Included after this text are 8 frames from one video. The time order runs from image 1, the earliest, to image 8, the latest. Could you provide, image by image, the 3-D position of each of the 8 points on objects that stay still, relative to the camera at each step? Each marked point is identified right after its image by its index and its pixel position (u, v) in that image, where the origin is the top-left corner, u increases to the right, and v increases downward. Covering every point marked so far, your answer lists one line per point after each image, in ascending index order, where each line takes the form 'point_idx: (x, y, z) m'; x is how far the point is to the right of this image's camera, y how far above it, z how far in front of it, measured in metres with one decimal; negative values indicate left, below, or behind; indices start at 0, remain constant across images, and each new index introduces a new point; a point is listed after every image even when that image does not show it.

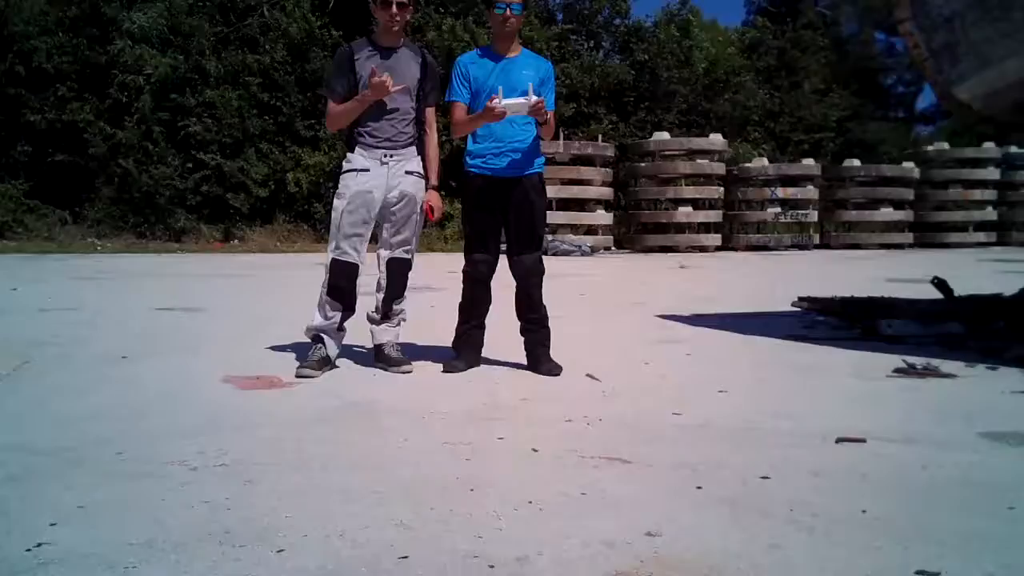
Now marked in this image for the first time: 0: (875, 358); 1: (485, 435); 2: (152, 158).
0: (+1.1, -0.2, +2.8) m
1: (-0.1, -0.3, +1.9) m
2: (-5.2, +1.9, +13.6) m
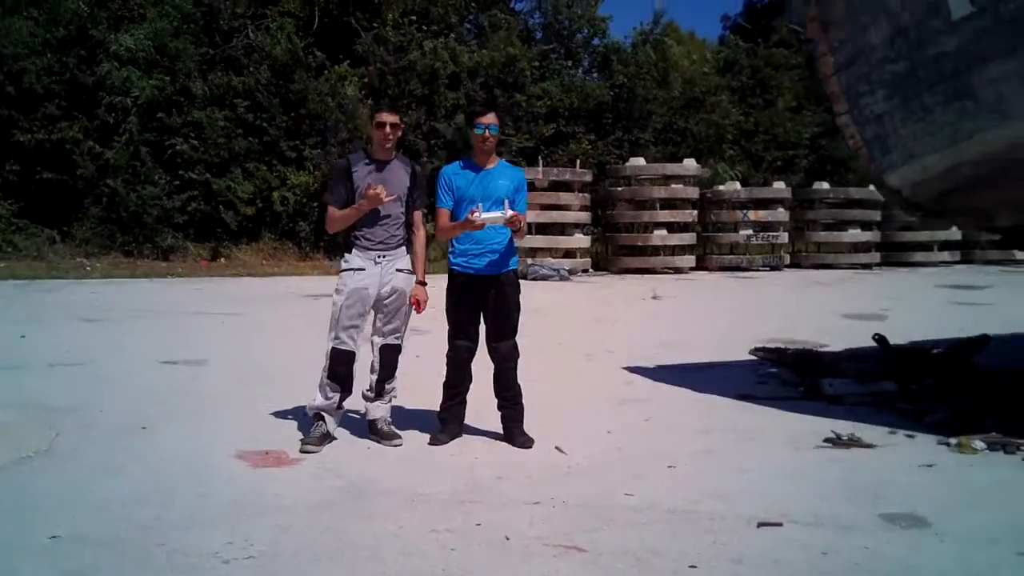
0: (+1.0, -0.5, +3.2) m
1: (-0.1, -0.5, +2.2) m
2: (-5.4, +1.6, +13.8) m
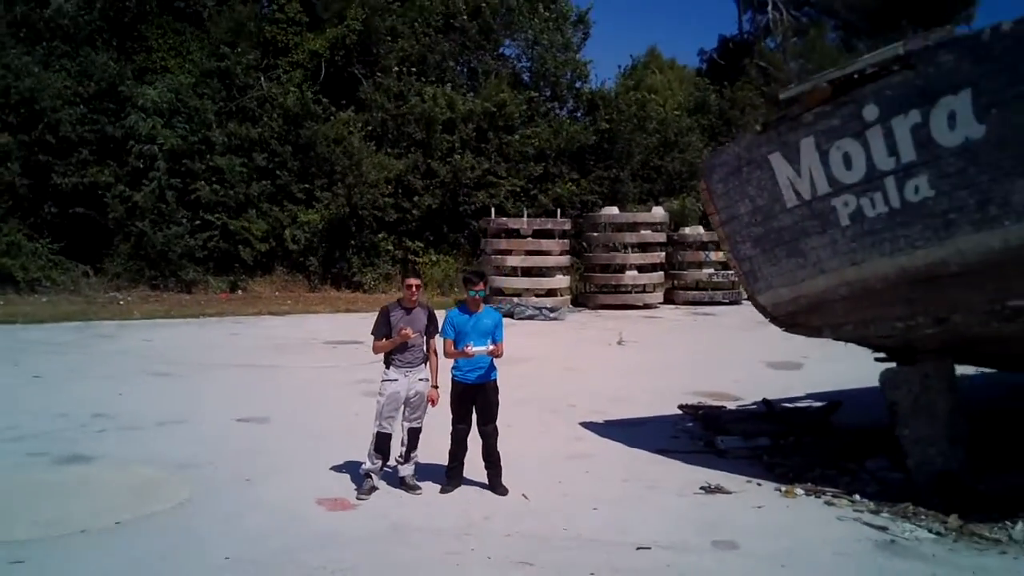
0: (+0.9, -0.9, +4.7) m
1: (-0.2, -1.0, +3.7) m
2: (-5.6, +1.1, +15.3) m
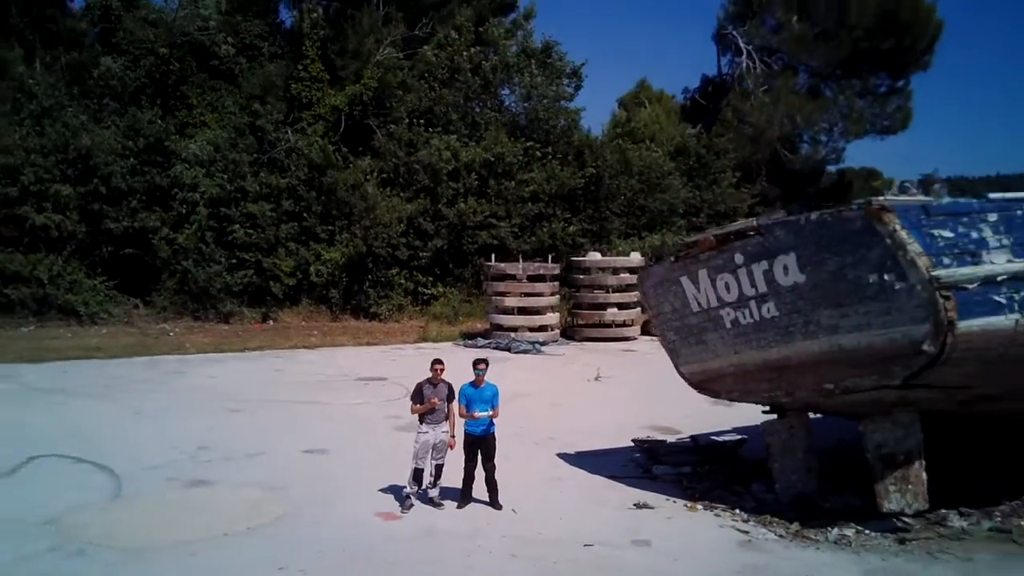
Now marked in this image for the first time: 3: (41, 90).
0: (+0.9, -1.5, +6.9) m
1: (-0.2, -1.6, +5.9) m
2: (-5.7, +0.6, +17.4) m
3: (-8.9, +3.6, +18.1) m
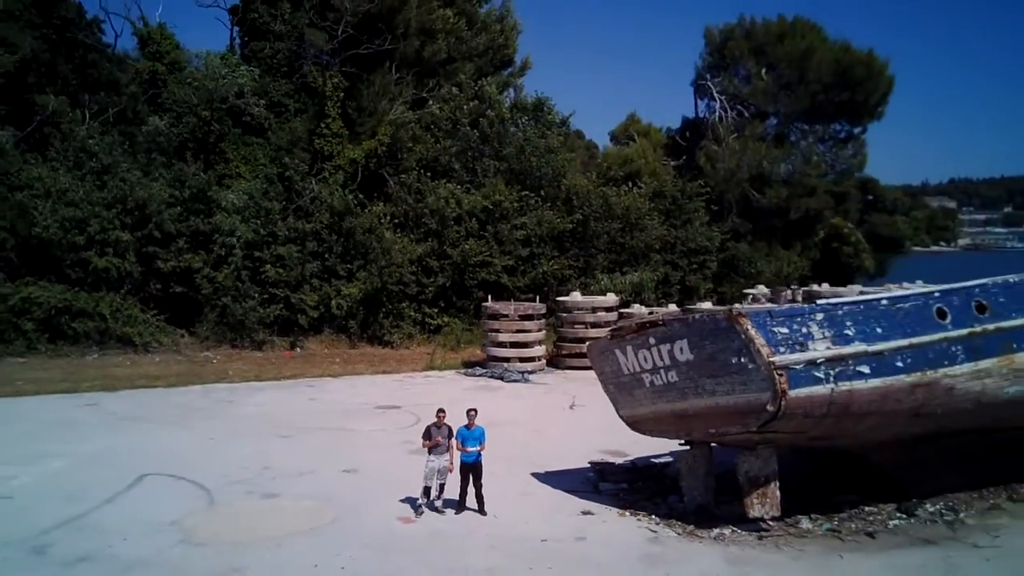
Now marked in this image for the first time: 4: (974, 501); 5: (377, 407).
0: (+0.7, -2.2, +9.5) m
1: (-0.4, -2.3, +8.6) m
2: (-5.8, -0.1, +20.2) m
3: (-9.0, +3.0, +20.9) m
4: (+4.7, -2.1, +9.5) m
5: (-2.1, -1.8, +14.5) m
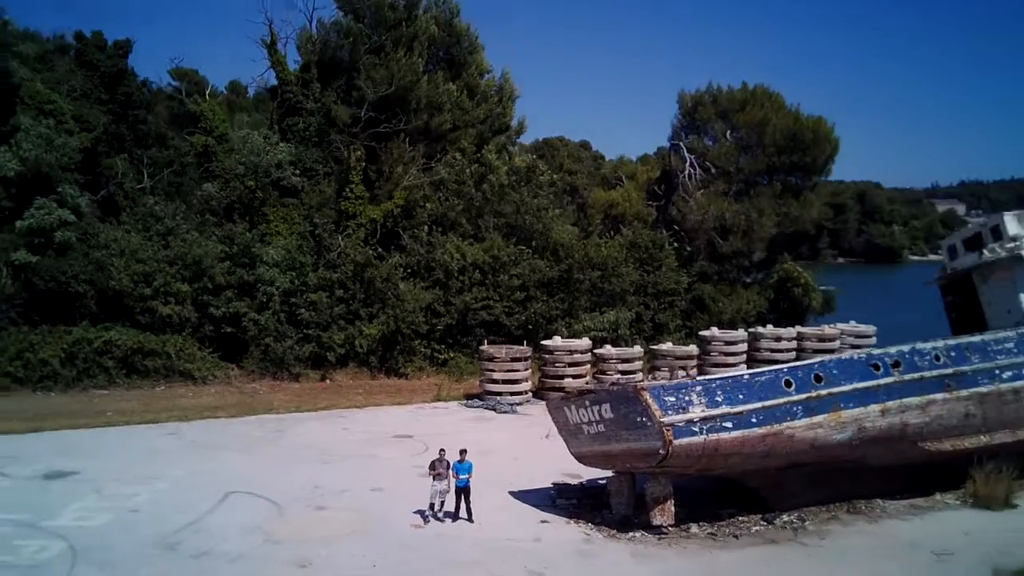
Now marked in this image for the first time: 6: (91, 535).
0: (+0.4, -3.3, +13.5) m
1: (-0.7, -3.3, +12.6) m
2: (-5.9, -1.2, +24.2) m
3: (-9.1, +1.9, +25.0) m
4: (+4.4, -3.2, +13.5) m
5: (-2.3, -2.9, +18.5) m
6: (-5.6, -3.3, +12.6) m
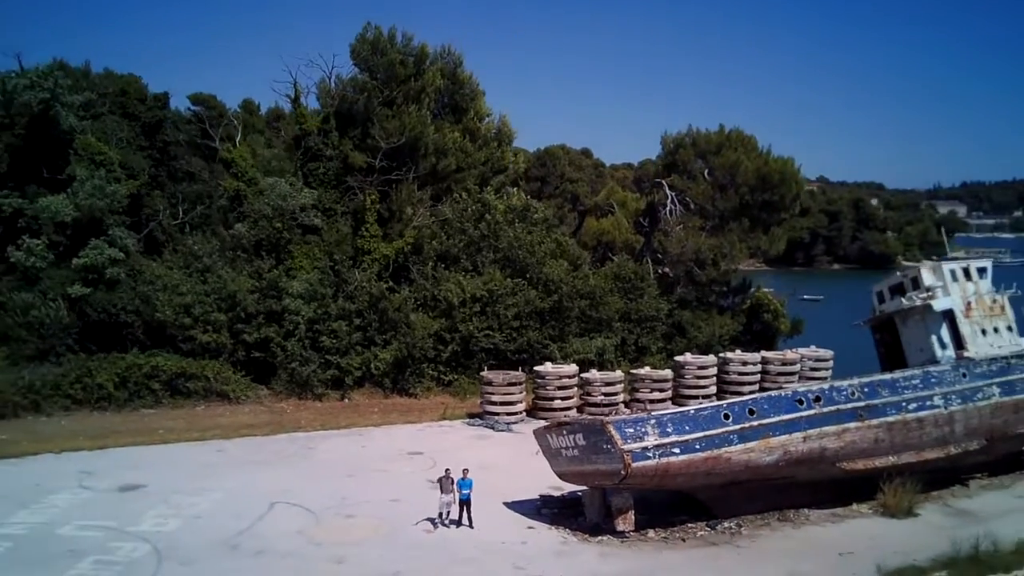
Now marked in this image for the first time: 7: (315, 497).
0: (+0.3, -4.1, +16.7) m
1: (-0.8, -4.2, +15.7) m
2: (-6.0, -2.1, +27.4) m
3: (-9.2, +1.0, +28.2) m
4: (+4.3, -4.1, +16.6) m
5: (-2.4, -3.8, +21.7) m
6: (-5.7, -4.2, +15.7) m
7: (-3.8, -4.0, +18.3) m
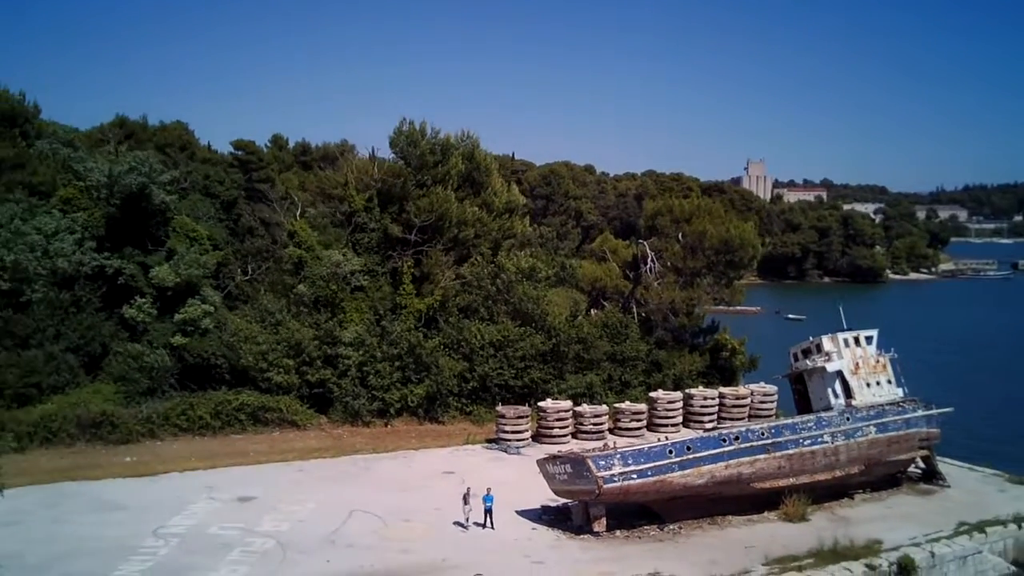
0: (+0.5, -6.0, +23.8) m
1: (-0.6, -6.0, +22.8) m
2: (-5.7, -3.9, +34.5) m
3: (-8.9, -0.8, +35.3) m
4: (+4.5, -5.9, +23.7) m
5: (-2.1, -5.6, +28.8) m
6: (-5.5, -6.0, +22.9) m
7: (-3.6, -5.9, +25.4) m
